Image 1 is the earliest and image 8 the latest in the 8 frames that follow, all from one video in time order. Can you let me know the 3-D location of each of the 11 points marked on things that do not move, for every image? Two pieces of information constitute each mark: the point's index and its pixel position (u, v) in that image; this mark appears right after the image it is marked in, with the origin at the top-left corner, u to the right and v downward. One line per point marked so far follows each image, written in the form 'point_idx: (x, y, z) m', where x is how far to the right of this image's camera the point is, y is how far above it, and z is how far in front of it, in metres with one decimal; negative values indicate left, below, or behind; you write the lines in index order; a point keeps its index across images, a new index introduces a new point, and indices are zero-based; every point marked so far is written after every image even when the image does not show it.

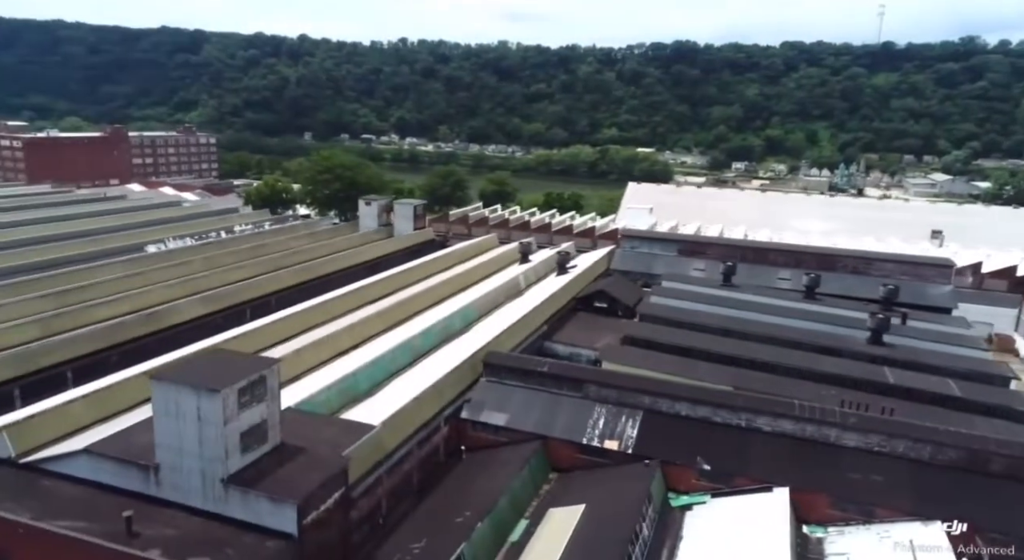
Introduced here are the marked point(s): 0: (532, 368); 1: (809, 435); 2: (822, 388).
0: (+0.5, -1.8, +16.0) m
1: (+5.6, -2.9, +14.2) m
2: (+6.9, -2.4, +16.9) m
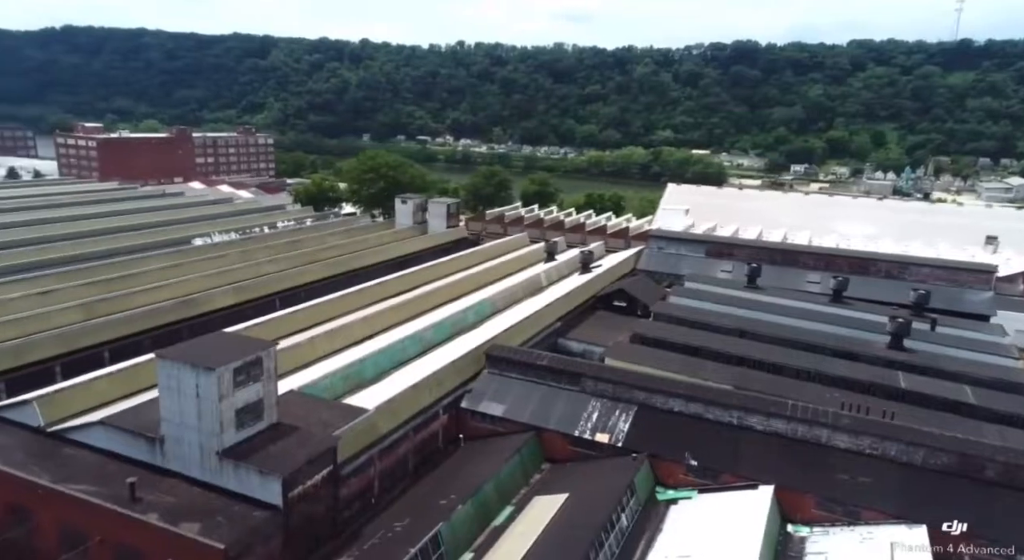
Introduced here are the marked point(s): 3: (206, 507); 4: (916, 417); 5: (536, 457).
0: (+0.5, -1.8, +16.4) m
1: (+5.4, -2.9, +14.2) m
2: (+7.0, -2.4, +16.8) m
3: (-4.5, -3.4, +11.1) m
4: (+8.2, -2.8, +15.4) m
5: (+0.6, -3.6, +14.9) m
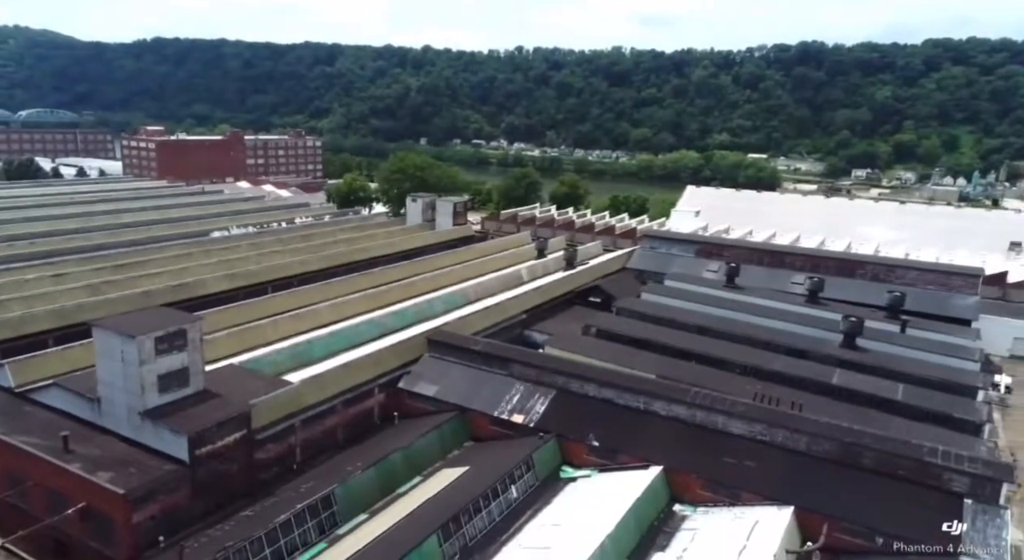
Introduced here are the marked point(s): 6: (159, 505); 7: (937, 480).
0: (-1.0, -1.5, +17.5) m
1: (+3.7, -2.8, +14.8) m
2: (+5.5, -2.3, +17.2) m
3: (-6.5, -3.0, +12.6) m
4: (+6.5, -2.7, +15.7) m
5: (-1.0, -3.3, +16.0) m
6: (-5.7, -3.6, +12.2) m
7: (+7.1, -3.3, +12.6) m
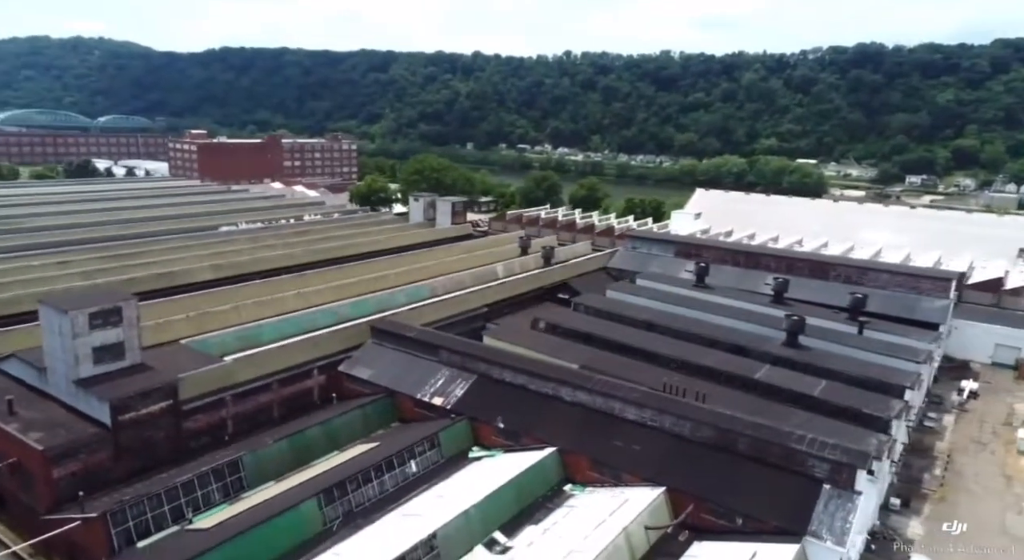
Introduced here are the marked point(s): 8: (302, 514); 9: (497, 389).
0: (-2.6, -1.3, +18.5) m
1: (+1.8, -2.6, +15.4) m
2: (+3.8, -2.2, +17.8) m
3: (-8.5, -2.7, +14.1) m
4: (+4.7, -2.6, +16.1) m
5: (-2.8, -3.1, +17.0) m
6: (-7.8, -3.3, +13.6) m
7: (+5.0, -3.2, +13.0) m
8: (-3.2, -3.8, +12.0) m
9: (-0.3, -2.4, +16.7) m
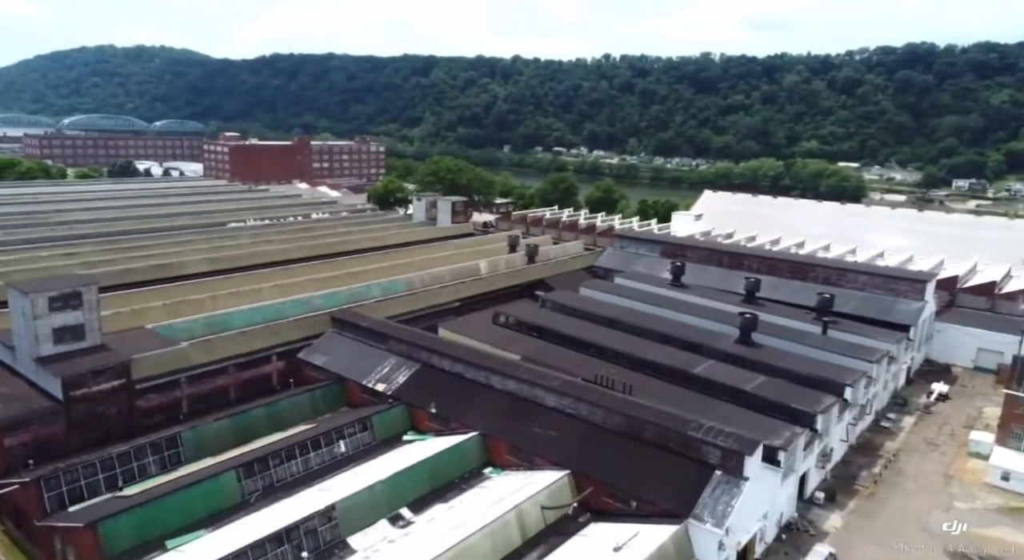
0: (-3.9, -1.1, +19.4) m
1: (+0.3, -2.4, +16.0) m
2: (+2.4, -2.1, +18.2) m
3: (-10.1, -2.4, +15.4) m
4: (+3.2, -2.5, +16.5) m
5: (-4.2, -2.9, +17.9) m
6: (-9.4, -3.0, +14.8) m
7: (+3.3, -3.1, +13.4) m
8: (-5.0, -3.6, +12.9) m
9: (-1.7, -2.2, +17.4) m
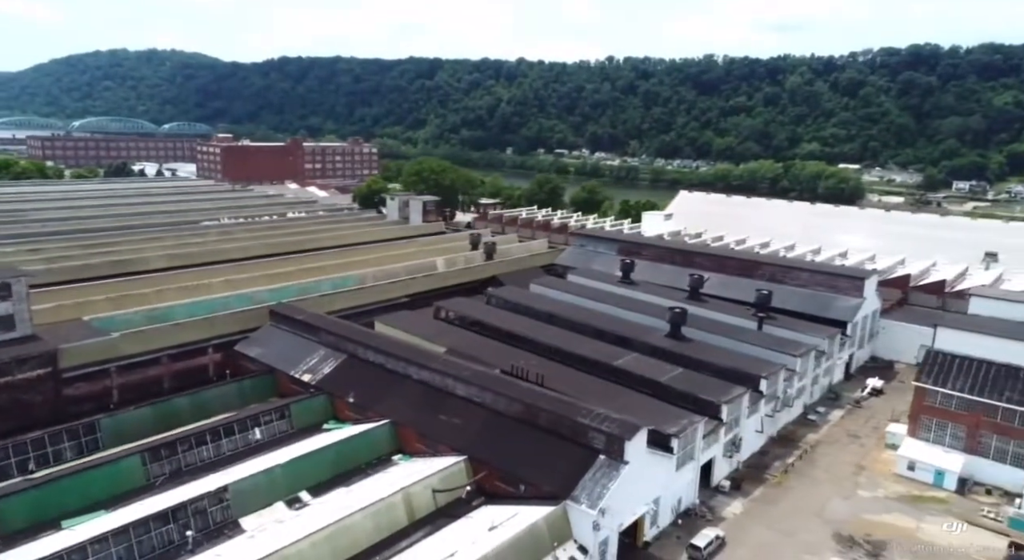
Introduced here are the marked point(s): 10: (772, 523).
0: (-5.8, -1.0, +20.0) m
1: (-1.6, -2.3, +16.6) m
2: (+0.5, -2.0, +18.7) m
3: (-12.0, -2.2, +16.2) m
4: (+1.3, -2.3, +17.0) m
5: (-6.1, -2.7, +18.6) m
6: (-11.3, -2.8, +15.6) m
7: (+1.3, -2.9, +13.9) m
8: (-6.9, -3.4, +13.6) m
9: (-3.6, -2.1, +18.0) m
10: (+5.3, -5.0, +15.5) m
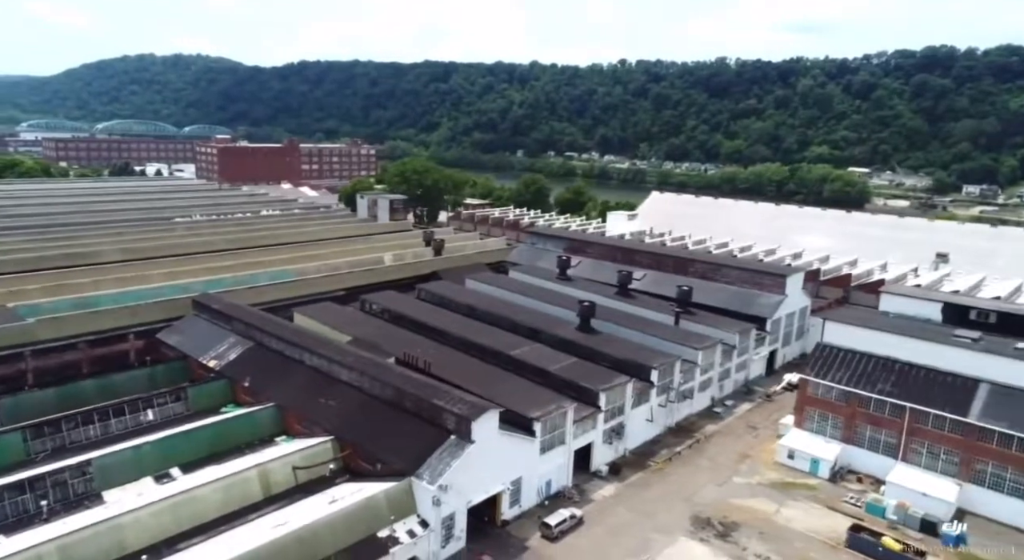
0: (-8.2, -0.7, +20.9) m
1: (-4.3, -2.0, +17.4) m
2: (-2.0, -1.7, +19.4) m
3: (-14.6, -1.9, +17.3) m
4: (-1.3, -2.1, +17.7) m
5: (-8.7, -2.4, +19.5) m
6: (-14.0, -2.5, +16.7) m
7: (-1.4, -2.7, +14.5) m
8: (-9.7, -3.1, +14.5) m
9: (-6.2, -1.8, +18.8) m
10: (+2.6, -4.8, +16.0) m
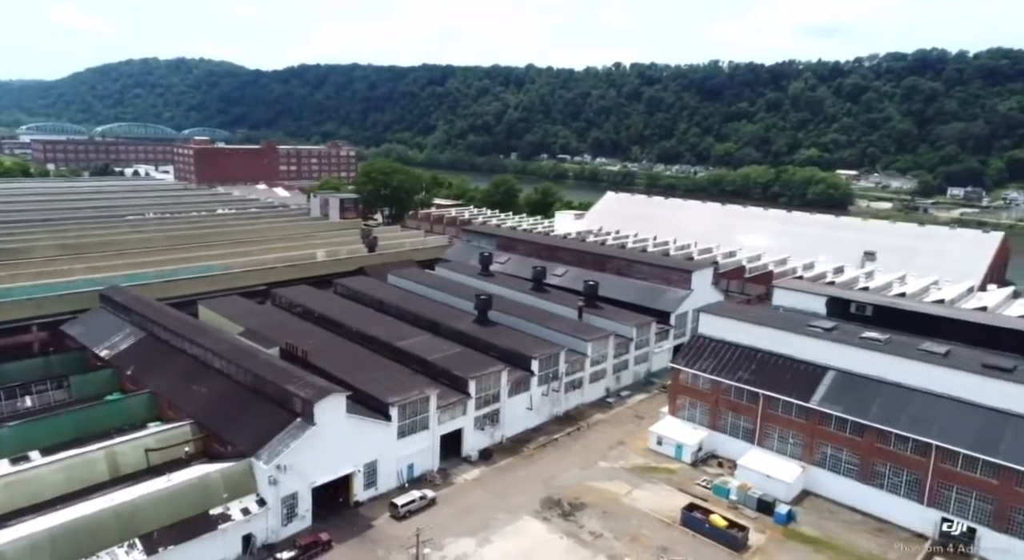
0: (-11.2, -0.5, +21.7) m
1: (-7.2, -1.8, +18.0) m
2: (-5.0, -1.5, +20.0) m
3: (-17.6, -1.6, +18.1) m
4: (-4.3, -1.9, +18.3) m
5: (-11.6, -2.2, +20.2) m
6: (-17.0, -2.2, +17.5) m
7: (-4.4, -2.4, +15.1) m
8: (-12.7, -2.8, +15.3) m
9: (-9.1, -1.6, +19.5) m
10: (-0.4, -4.6, +16.5) m
